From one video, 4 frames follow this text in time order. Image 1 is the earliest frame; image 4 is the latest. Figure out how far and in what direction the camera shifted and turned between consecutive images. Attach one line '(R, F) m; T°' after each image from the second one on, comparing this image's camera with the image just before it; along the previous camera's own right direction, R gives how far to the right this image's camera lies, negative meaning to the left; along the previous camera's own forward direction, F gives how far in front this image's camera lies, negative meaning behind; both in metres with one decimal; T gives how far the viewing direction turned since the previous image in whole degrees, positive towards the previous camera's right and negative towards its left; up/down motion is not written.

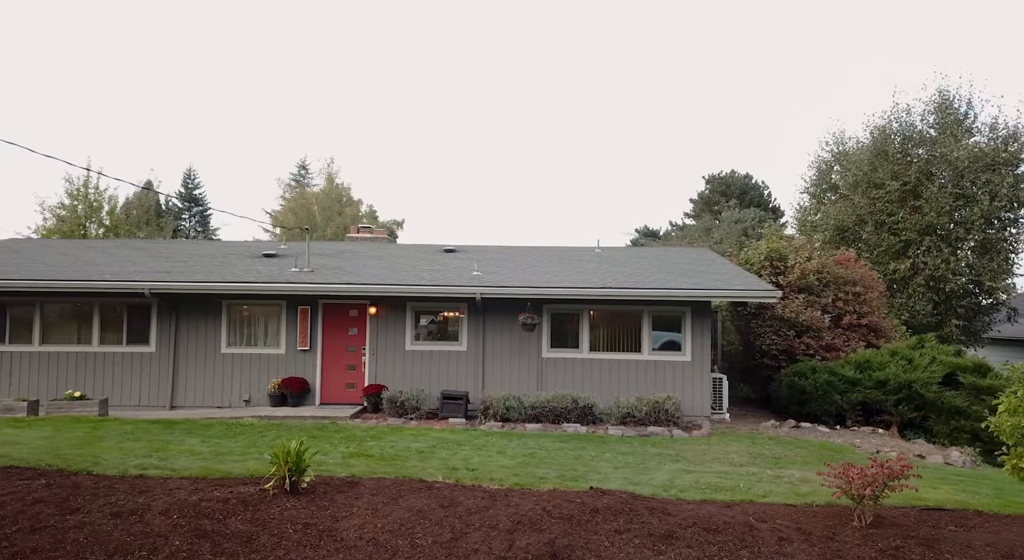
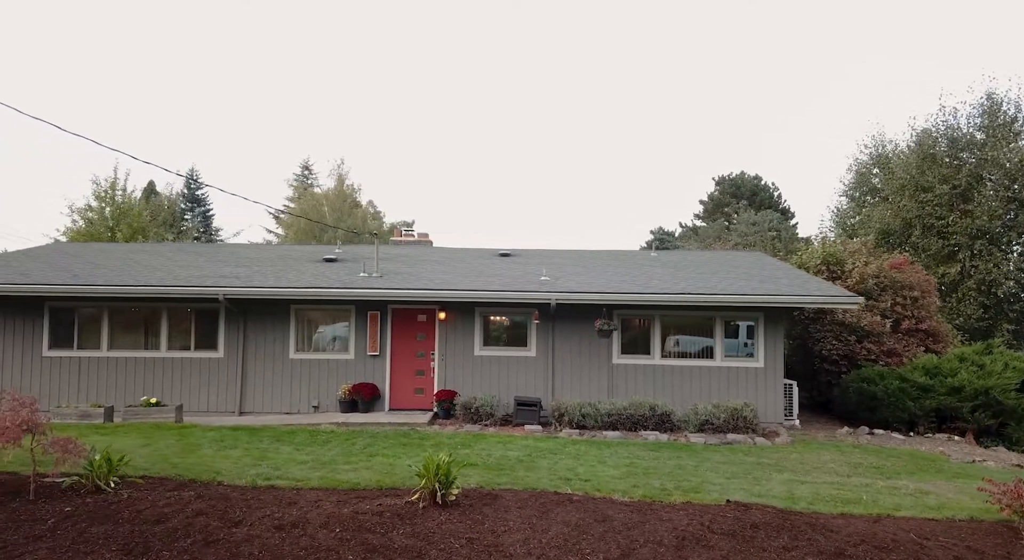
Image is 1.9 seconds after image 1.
(-1.1, +0.1) m; 0°
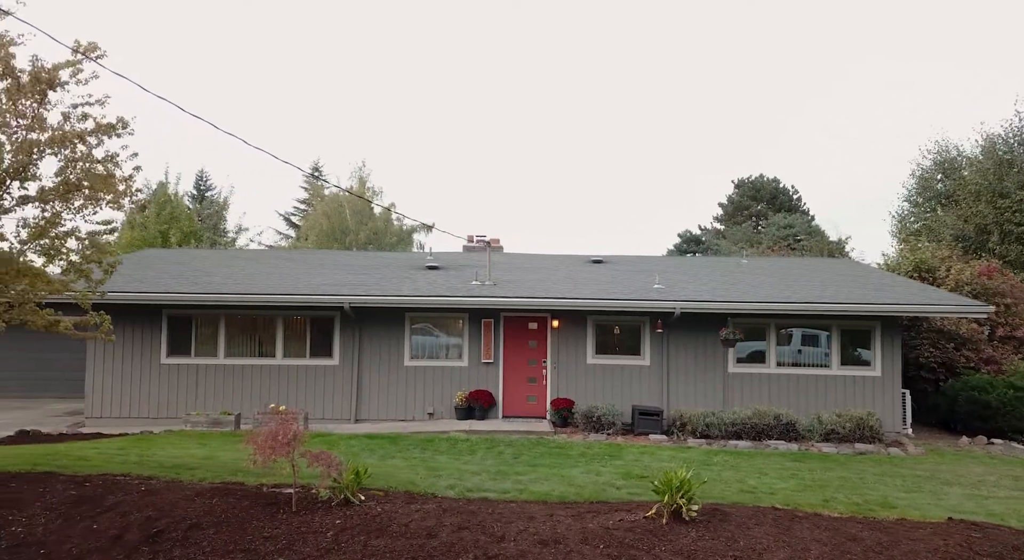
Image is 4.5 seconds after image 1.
(-1.8, 0.0) m; -1°
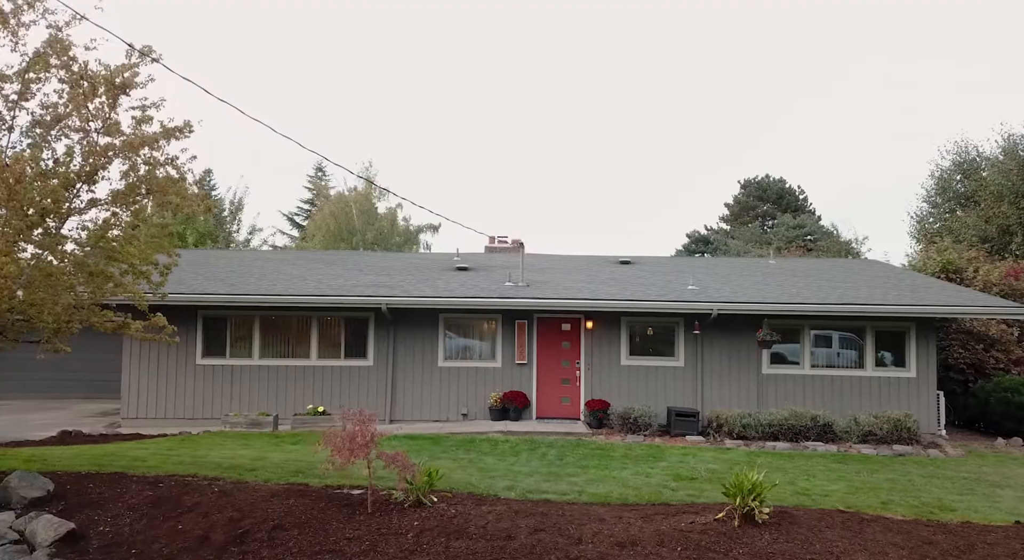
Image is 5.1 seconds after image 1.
(-0.5, 0.0) m; 0°
